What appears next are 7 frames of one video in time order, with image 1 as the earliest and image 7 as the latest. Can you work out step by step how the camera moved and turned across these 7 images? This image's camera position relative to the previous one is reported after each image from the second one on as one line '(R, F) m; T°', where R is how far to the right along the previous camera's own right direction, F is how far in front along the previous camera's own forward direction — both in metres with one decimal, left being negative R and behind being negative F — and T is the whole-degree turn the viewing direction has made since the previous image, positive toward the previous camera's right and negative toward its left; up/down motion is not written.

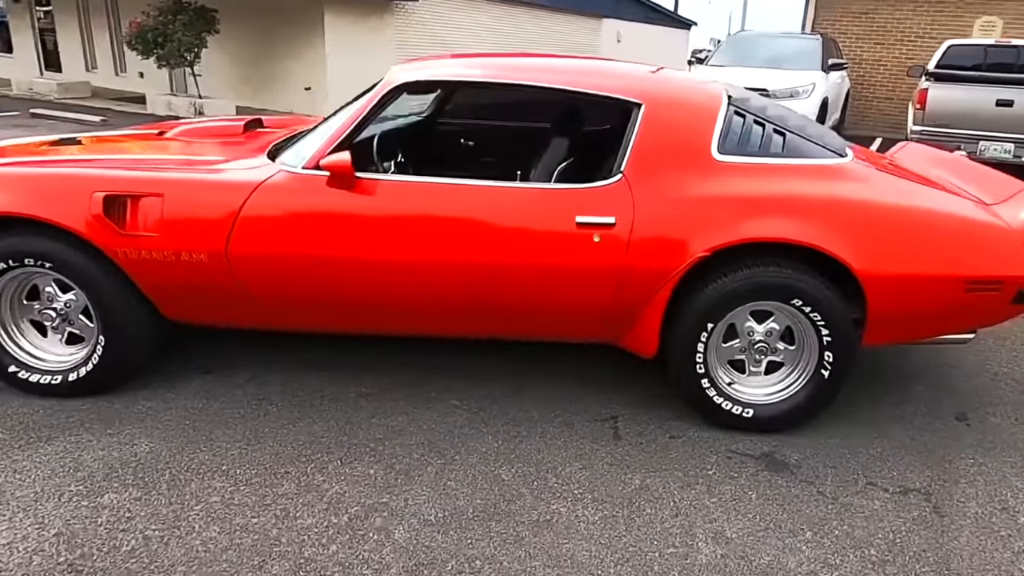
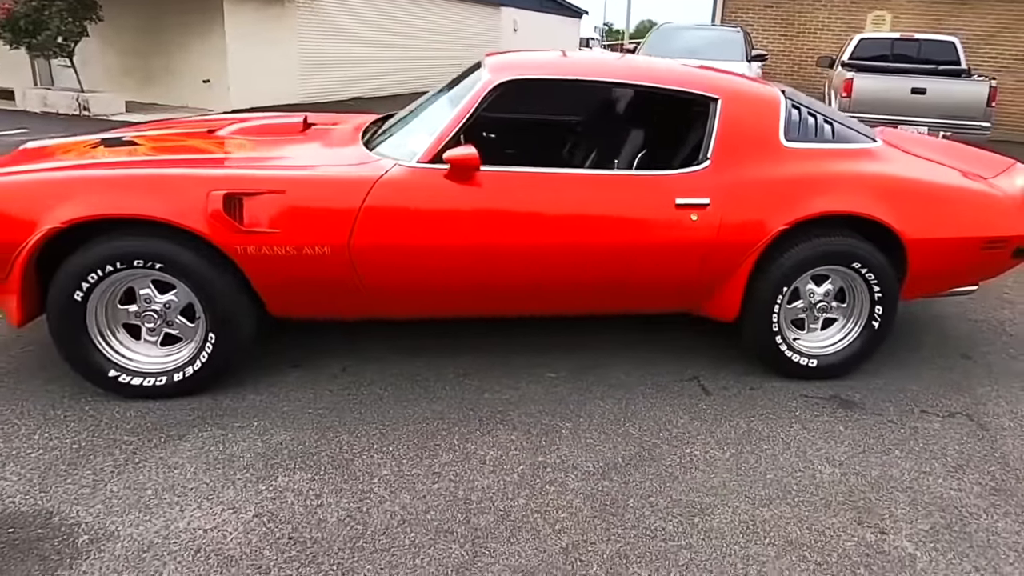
(-1.0, -0.3) m; +8°
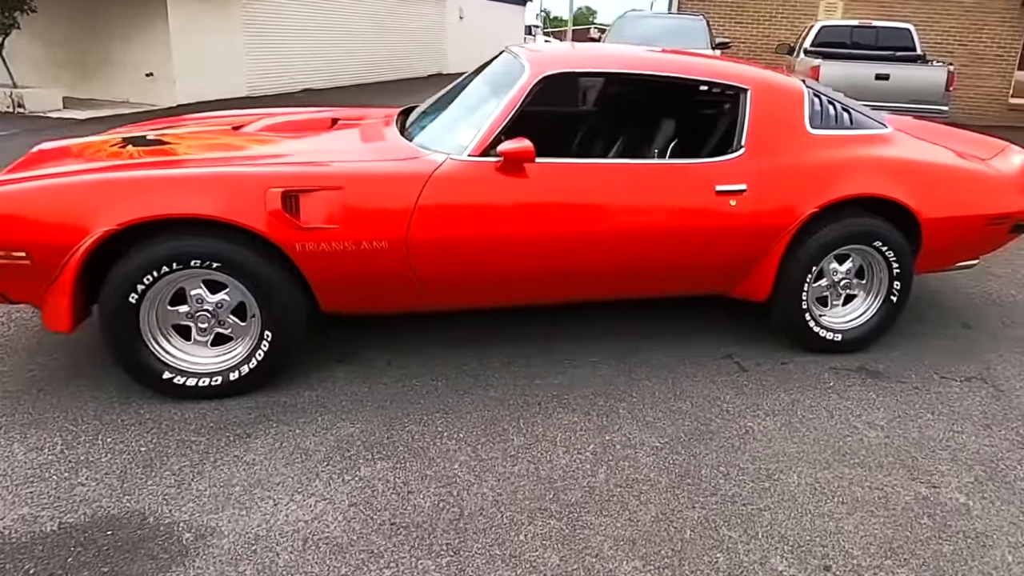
(-0.5, -0.1) m; +4°
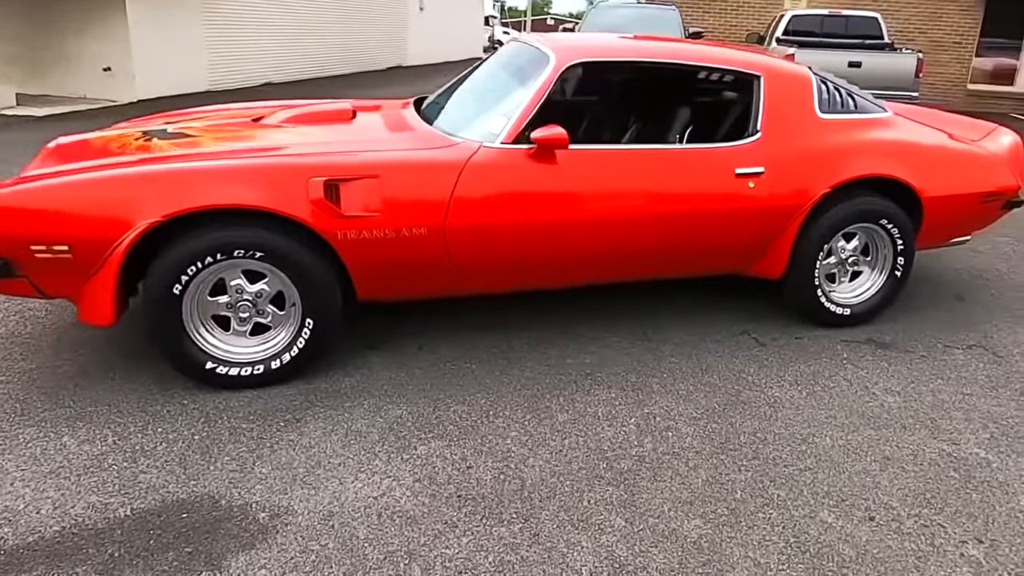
(-0.4, -0.1) m; +3°
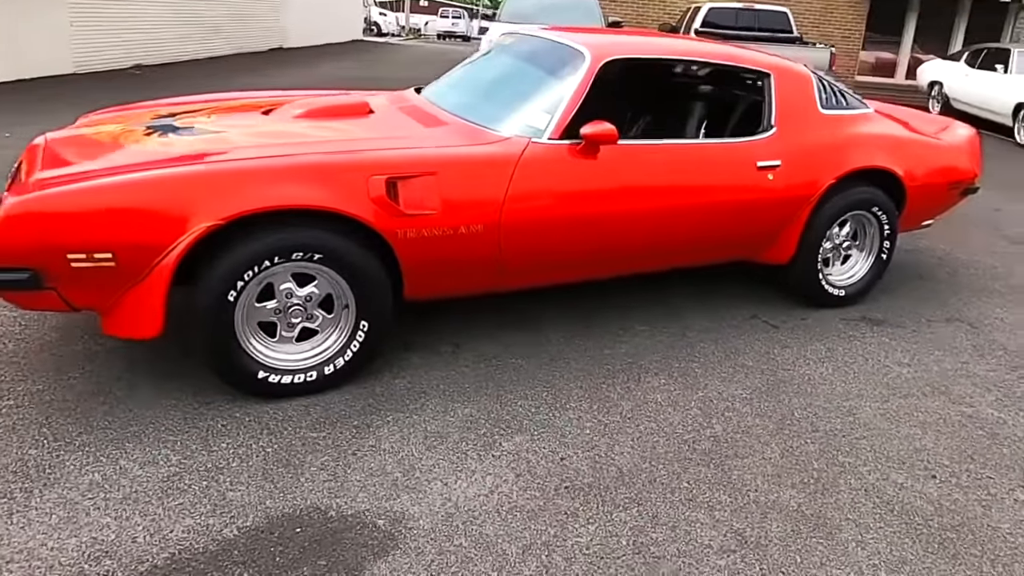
(-0.8, 0.0) m; +9°
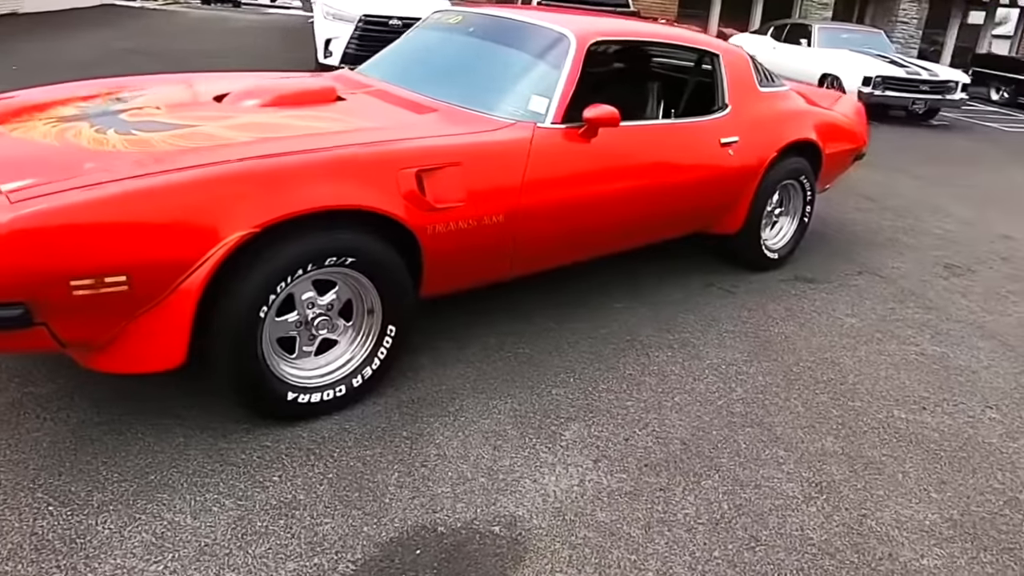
(-1.0, +0.2) m; +15°
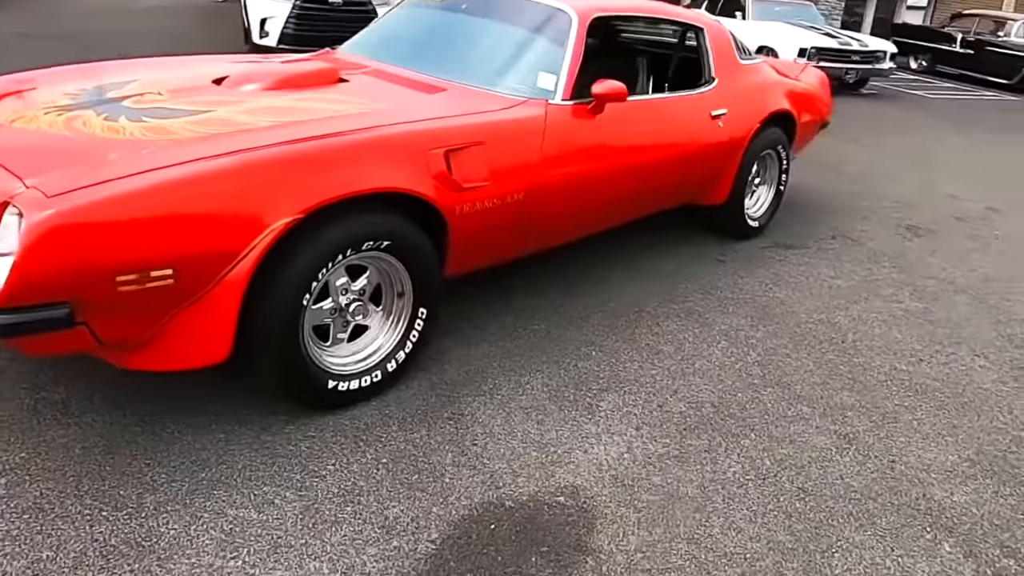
(-0.5, 0.0) m; +6°
